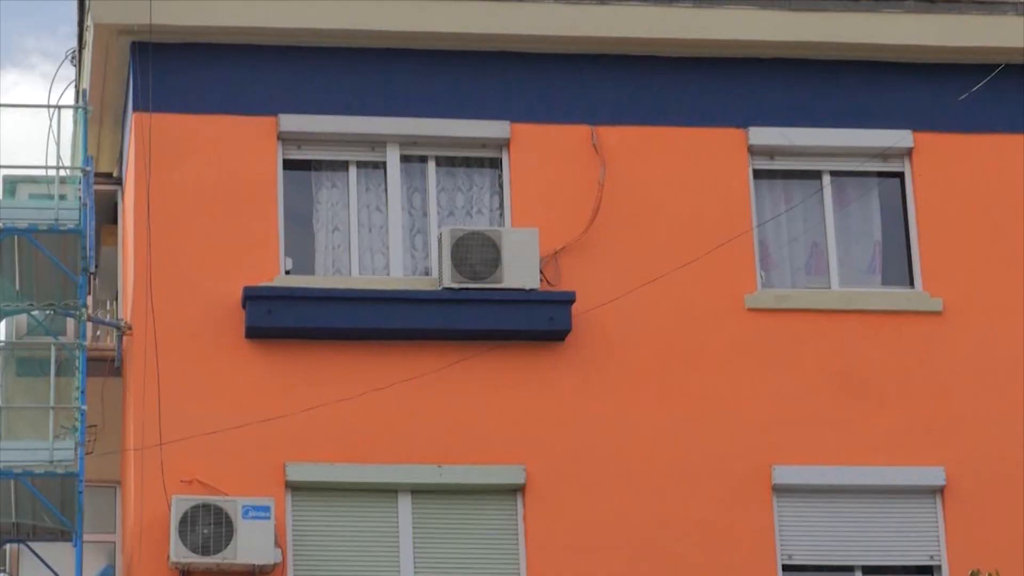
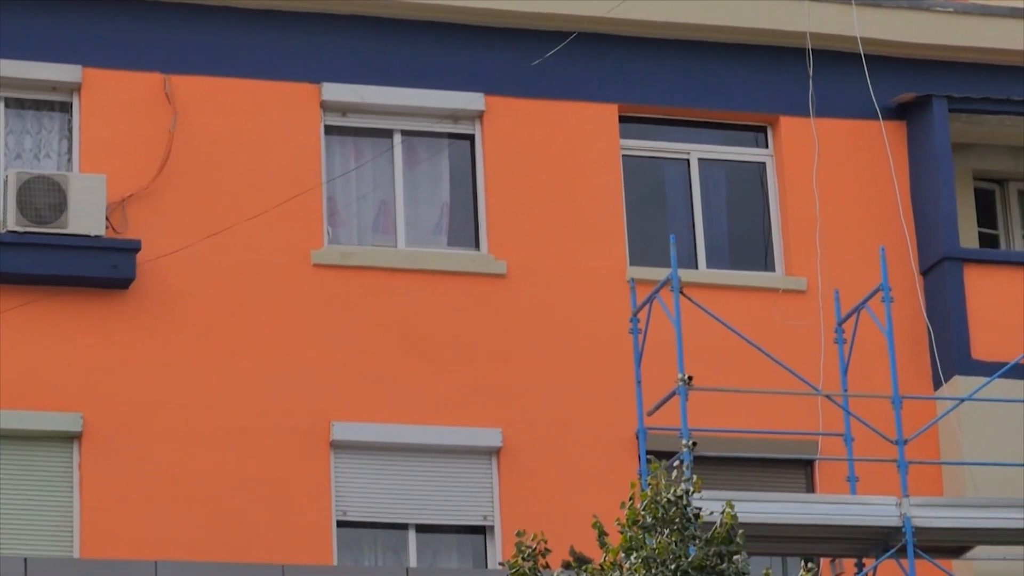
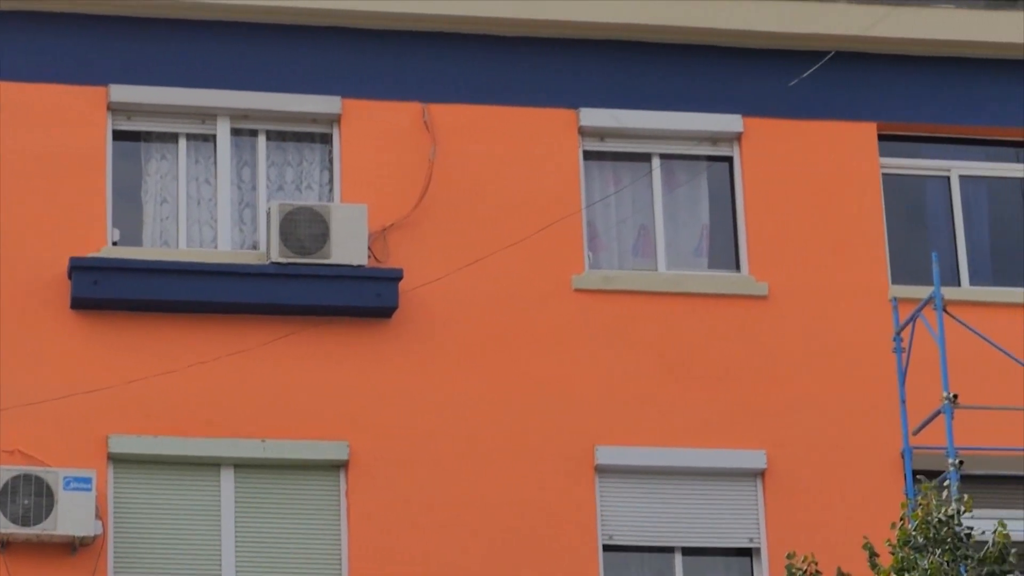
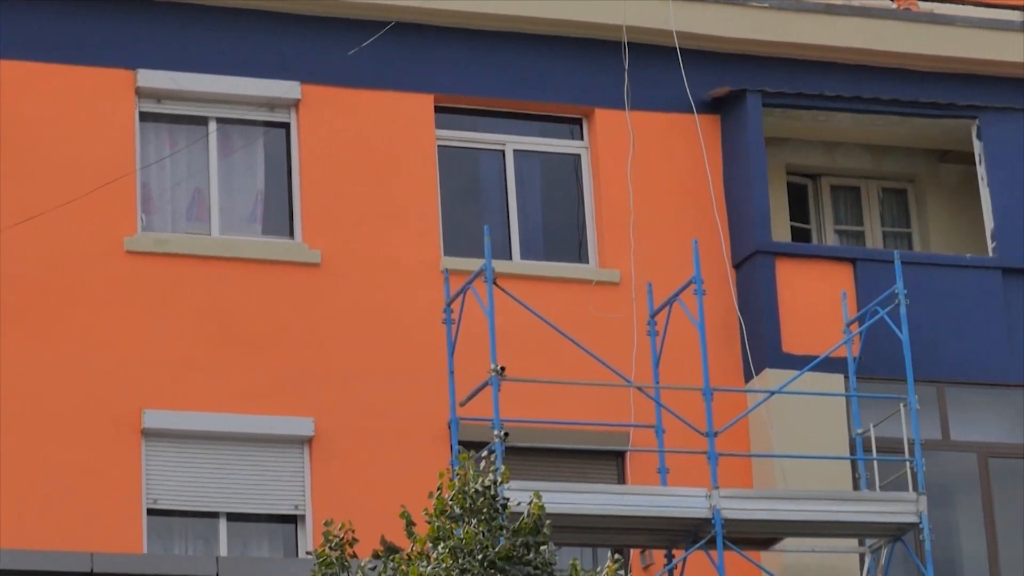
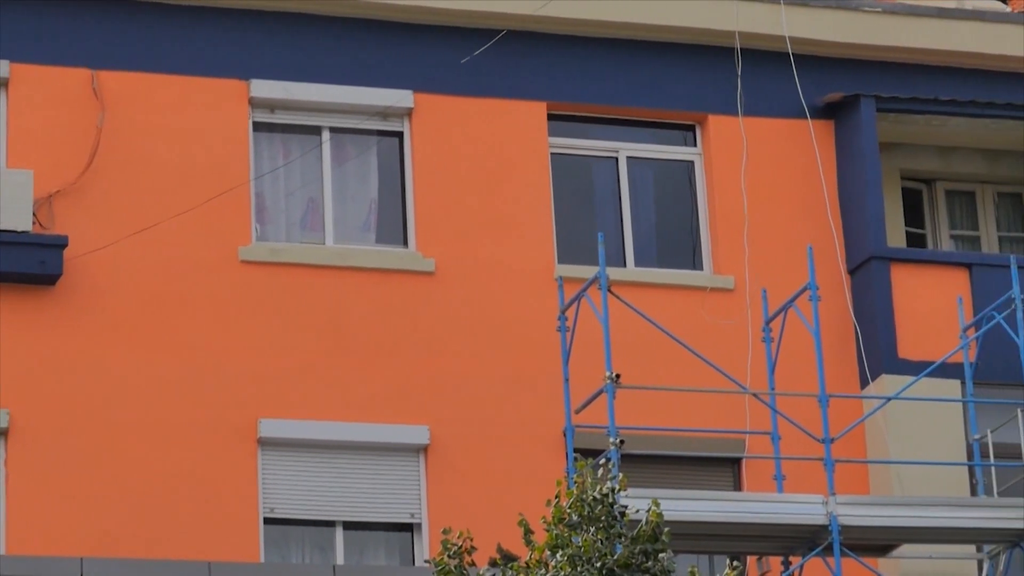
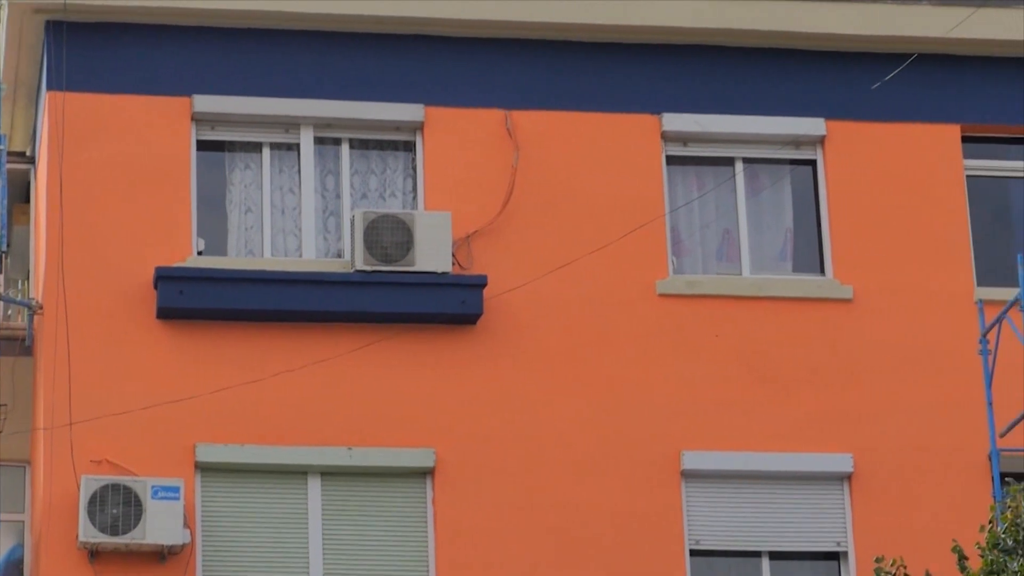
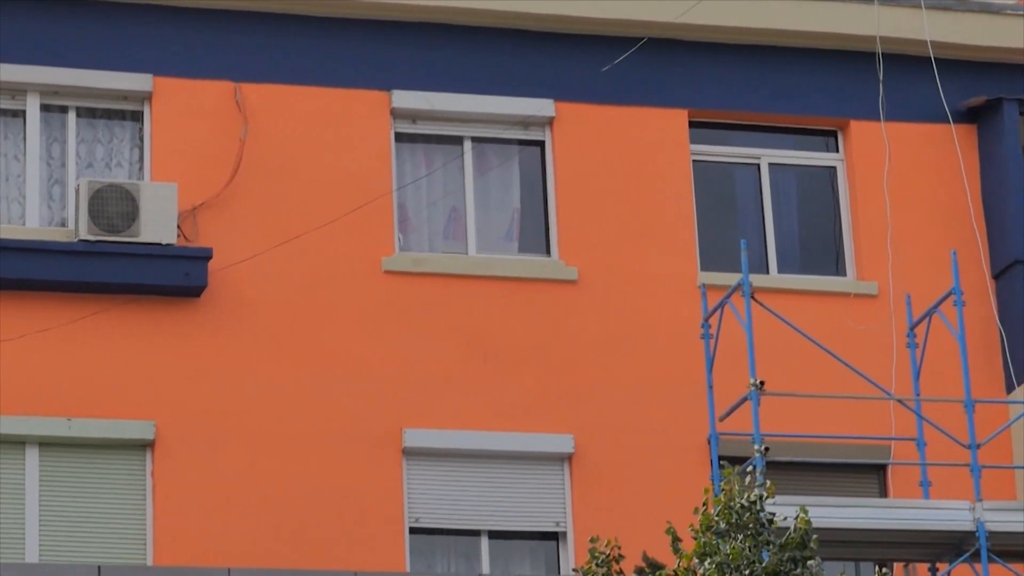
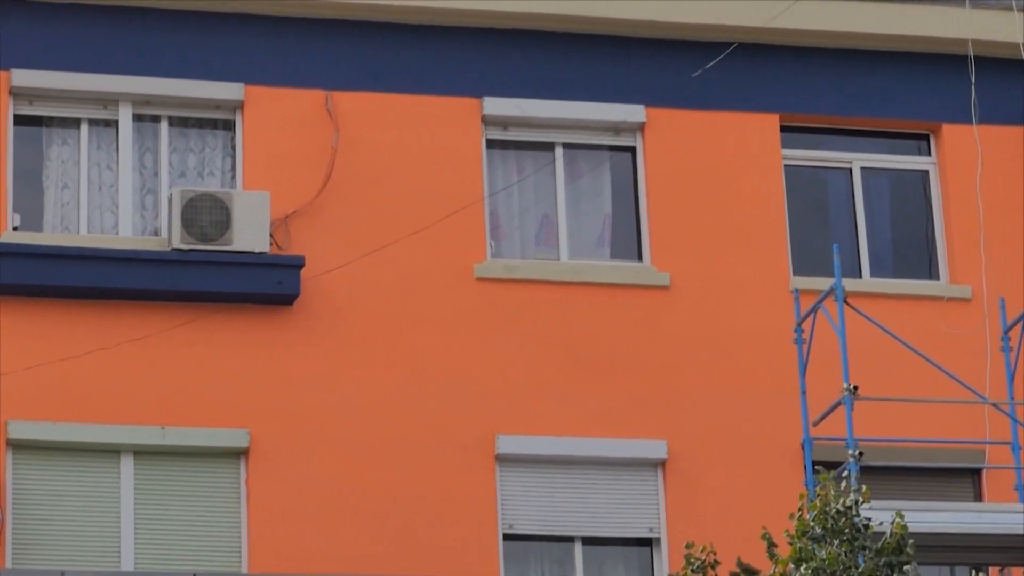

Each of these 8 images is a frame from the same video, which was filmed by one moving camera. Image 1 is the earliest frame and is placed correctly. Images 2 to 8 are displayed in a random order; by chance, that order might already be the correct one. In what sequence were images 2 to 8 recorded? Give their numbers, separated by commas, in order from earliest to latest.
6, 3, 8, 7, 2, 5, 4
